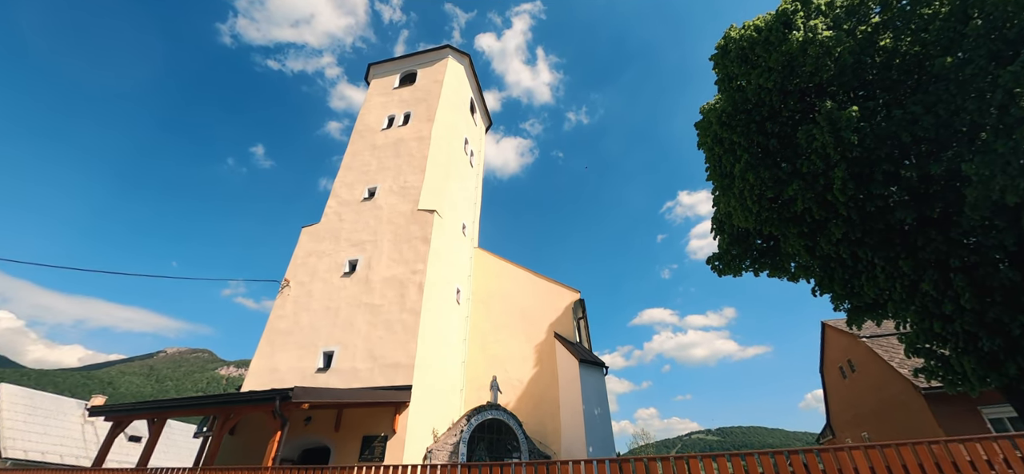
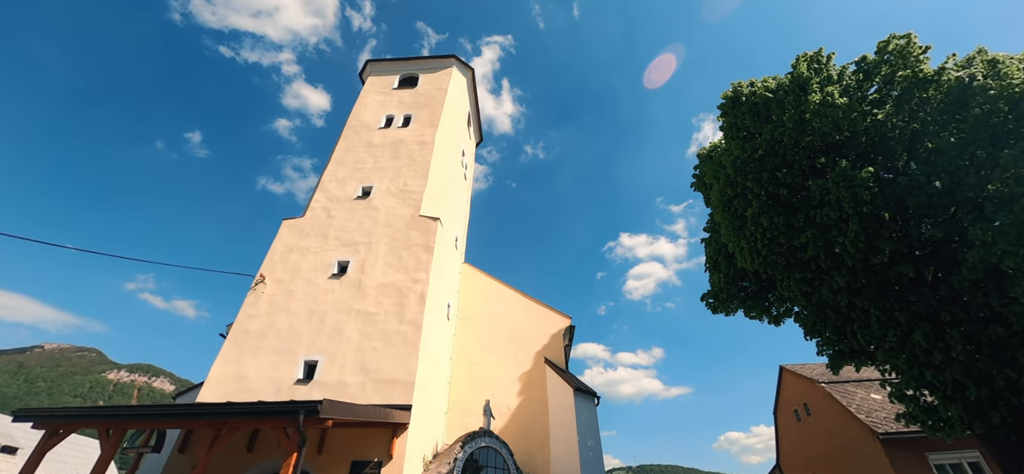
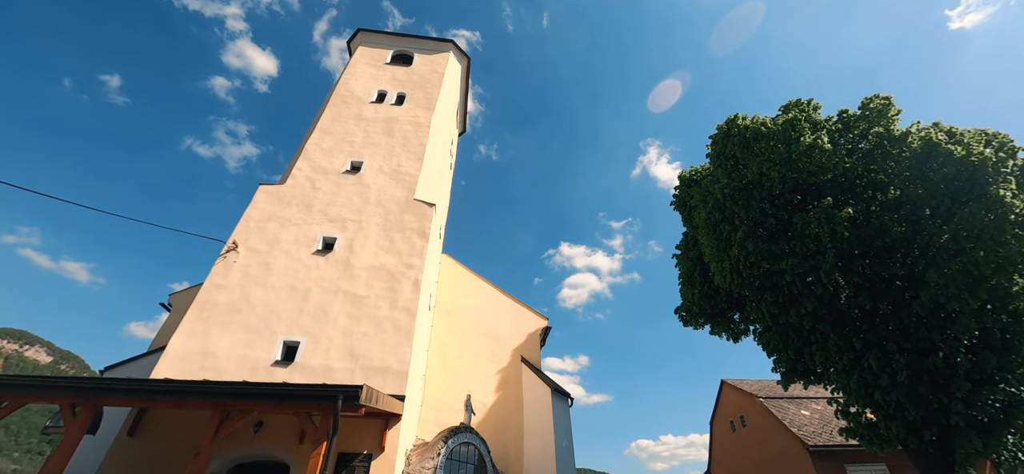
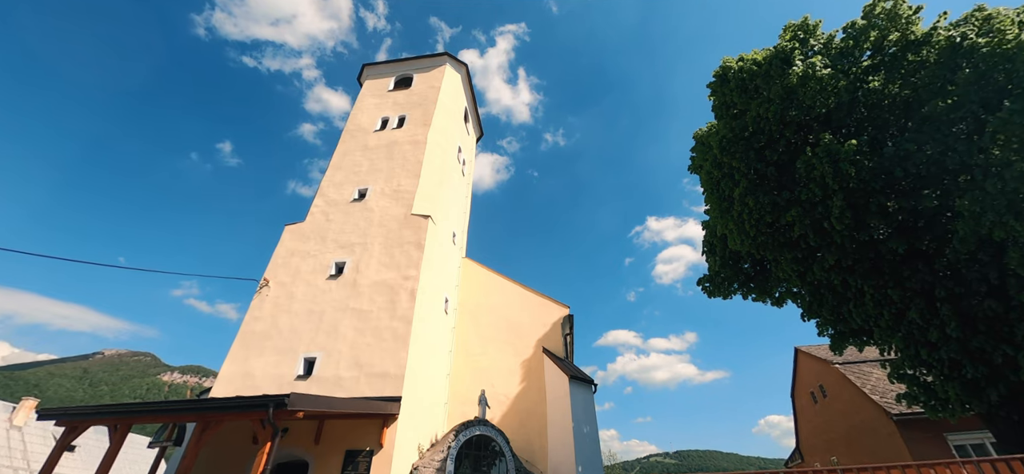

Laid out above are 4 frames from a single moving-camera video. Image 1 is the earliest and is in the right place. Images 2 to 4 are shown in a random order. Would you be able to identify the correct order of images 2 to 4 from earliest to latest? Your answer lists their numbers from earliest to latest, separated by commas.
4, 2, 3
